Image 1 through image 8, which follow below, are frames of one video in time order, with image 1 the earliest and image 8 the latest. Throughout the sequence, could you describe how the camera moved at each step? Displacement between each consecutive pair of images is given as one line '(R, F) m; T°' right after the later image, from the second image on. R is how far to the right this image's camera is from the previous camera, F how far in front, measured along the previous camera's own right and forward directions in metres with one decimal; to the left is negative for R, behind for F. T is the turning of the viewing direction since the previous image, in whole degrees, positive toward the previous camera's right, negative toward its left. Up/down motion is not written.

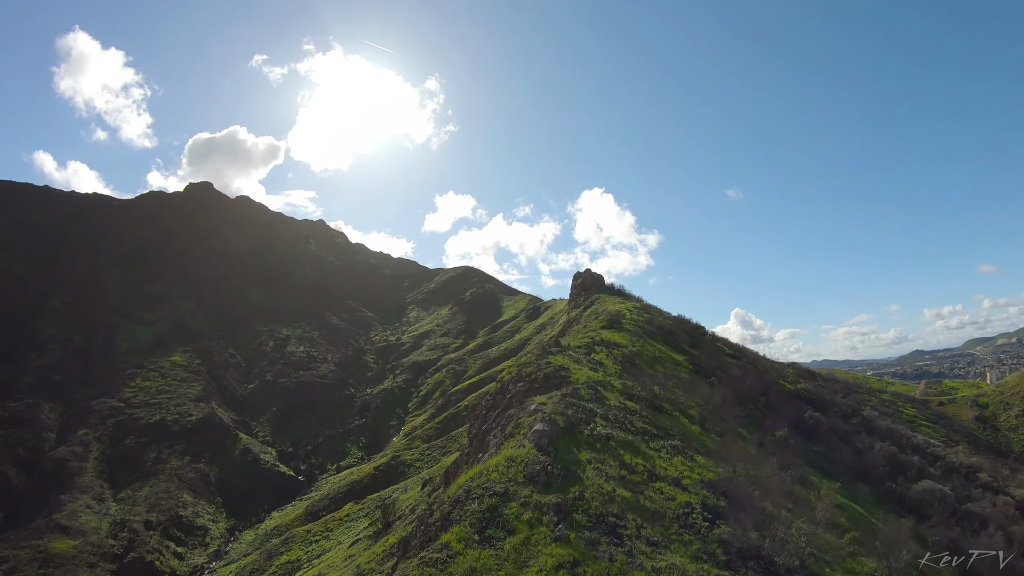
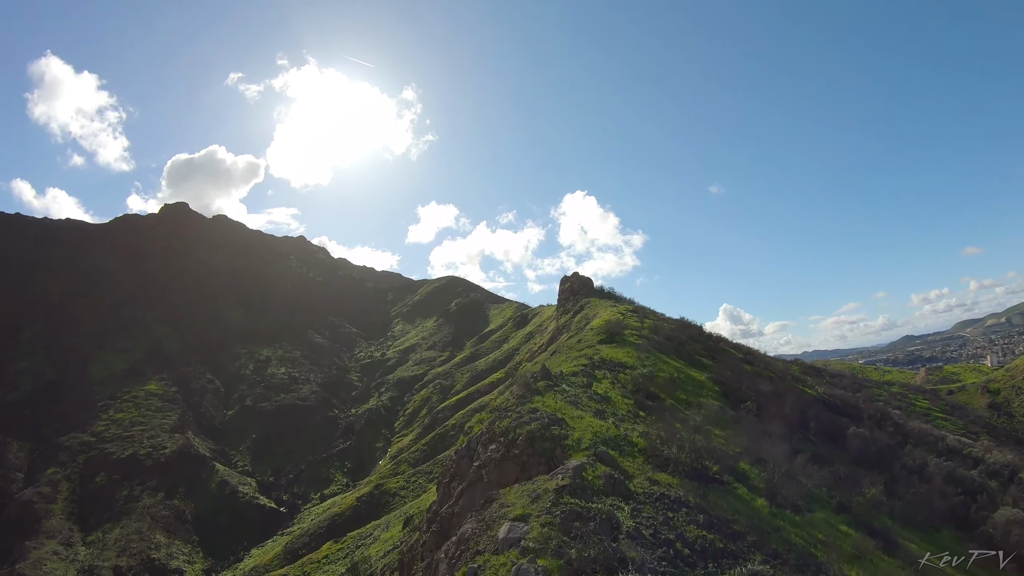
(+0.6, +5.1) m; +1°
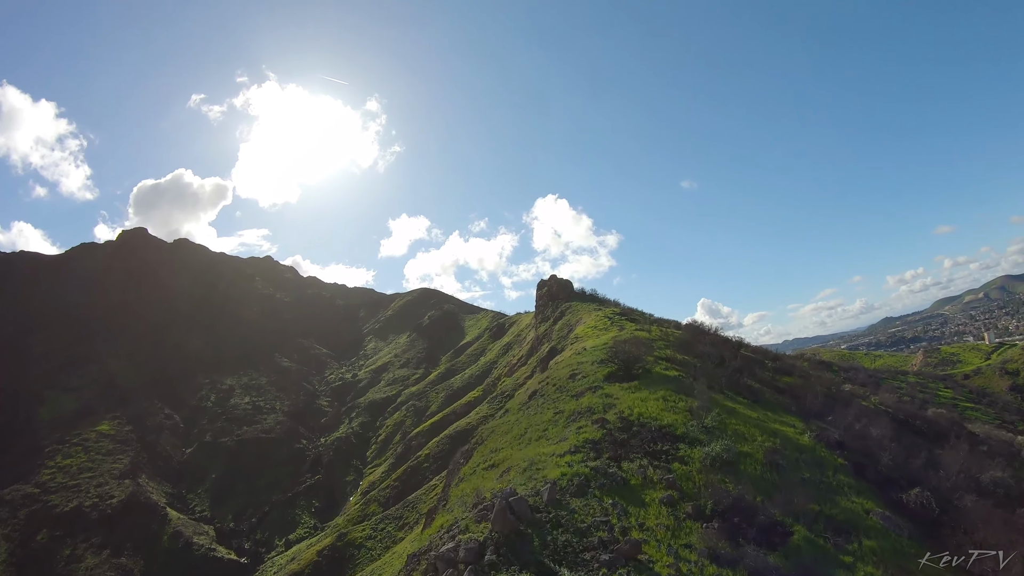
(+0.9, +8.5) m; +3°
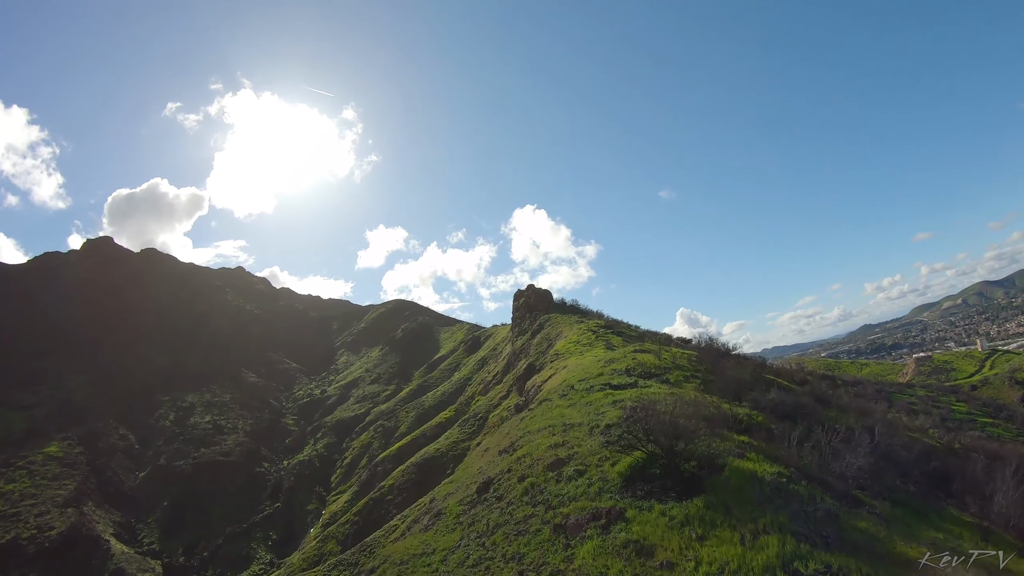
(+0.8, +6.0) m; +2°
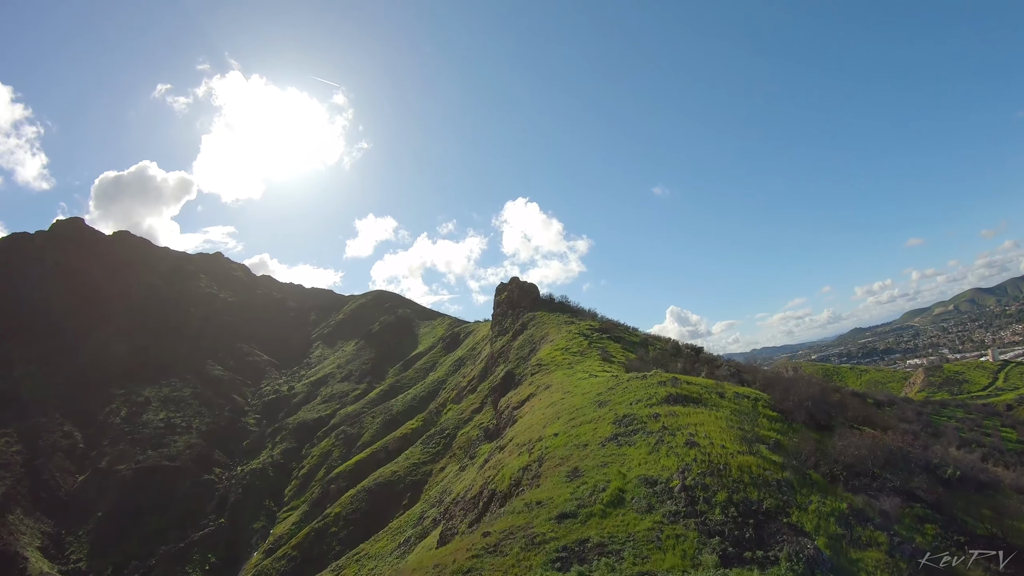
(+1.6, +10.7) m; +1°
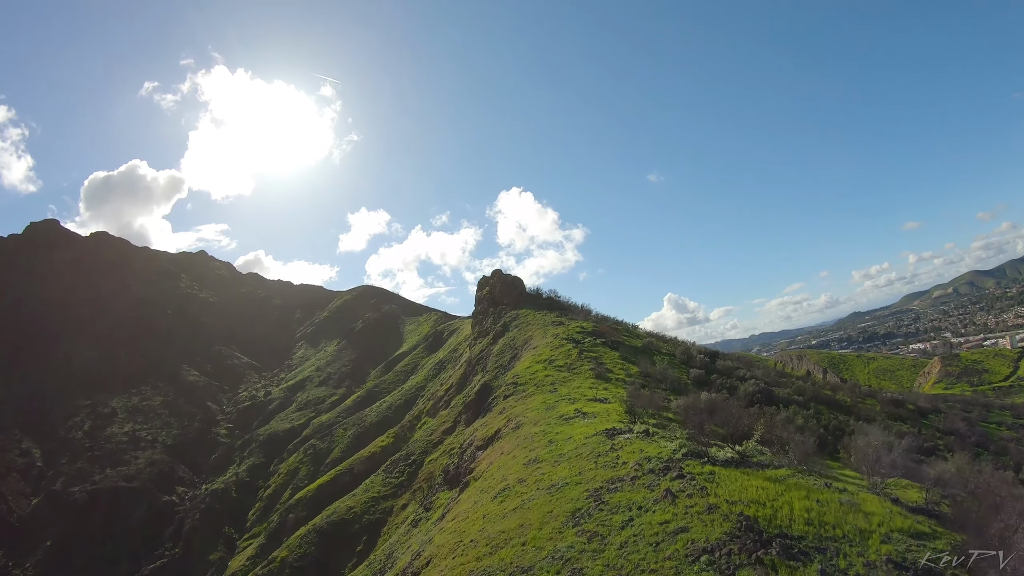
(+2.2, +9.3) m; 0°
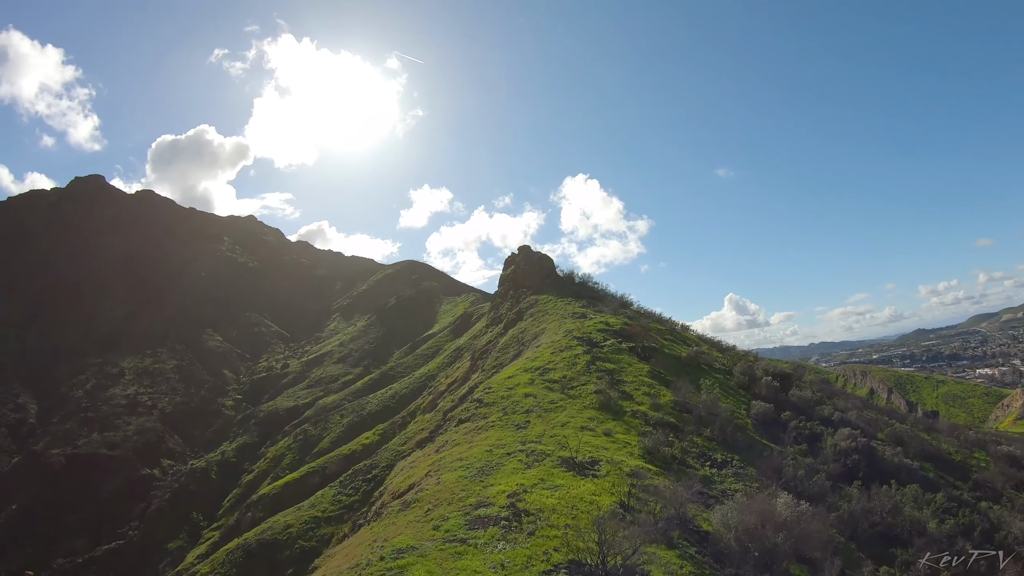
(+3.9, +13.5) m; -6°
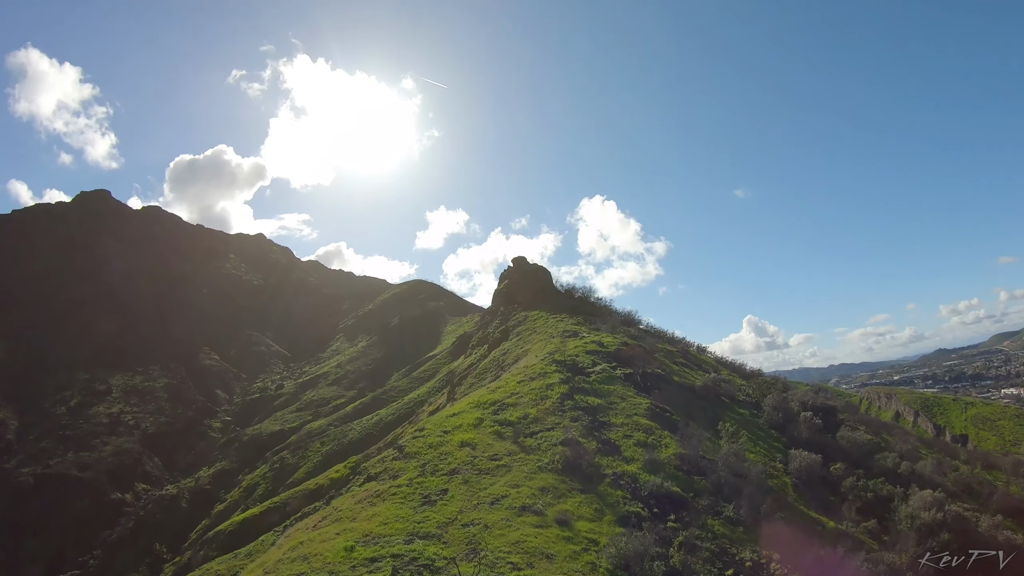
(+2.7, +7.0) m; -2°
